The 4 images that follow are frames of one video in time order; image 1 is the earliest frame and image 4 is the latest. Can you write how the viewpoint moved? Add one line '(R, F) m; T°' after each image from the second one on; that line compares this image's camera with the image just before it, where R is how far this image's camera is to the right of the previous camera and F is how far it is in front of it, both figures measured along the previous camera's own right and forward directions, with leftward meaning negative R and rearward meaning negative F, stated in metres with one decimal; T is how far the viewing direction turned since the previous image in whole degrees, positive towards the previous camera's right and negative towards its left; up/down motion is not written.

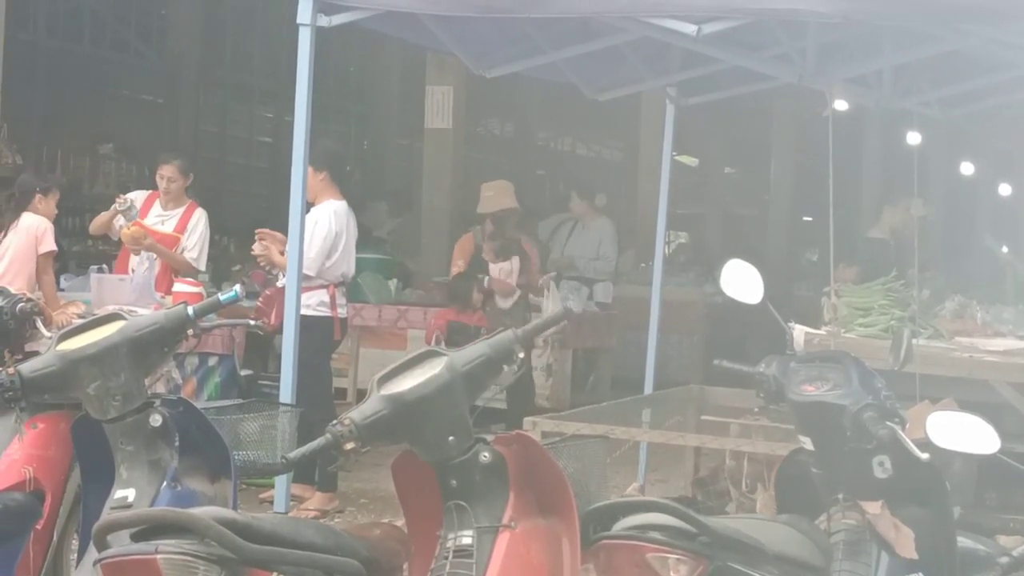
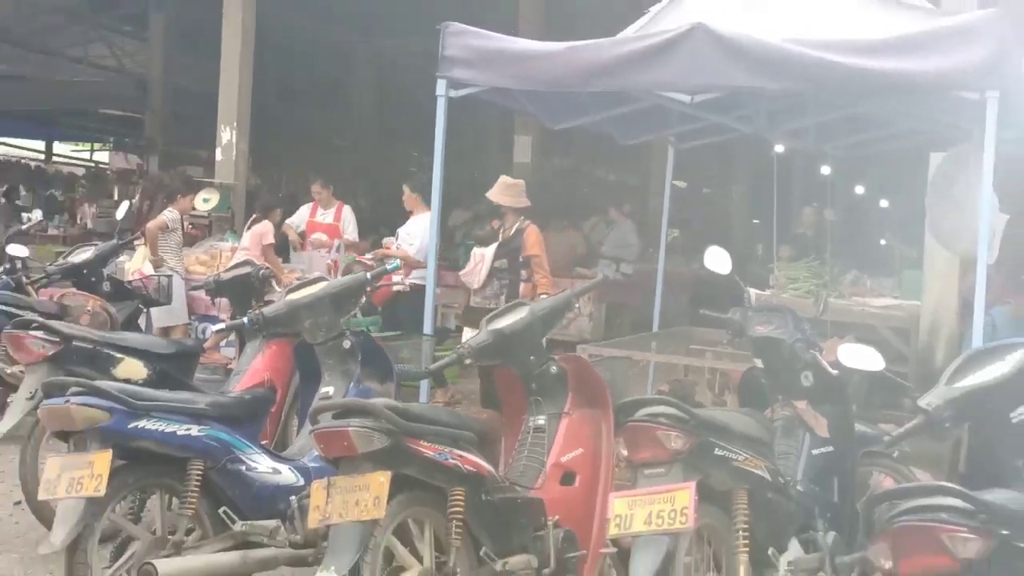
(-0.2, -1.2) m; 0°
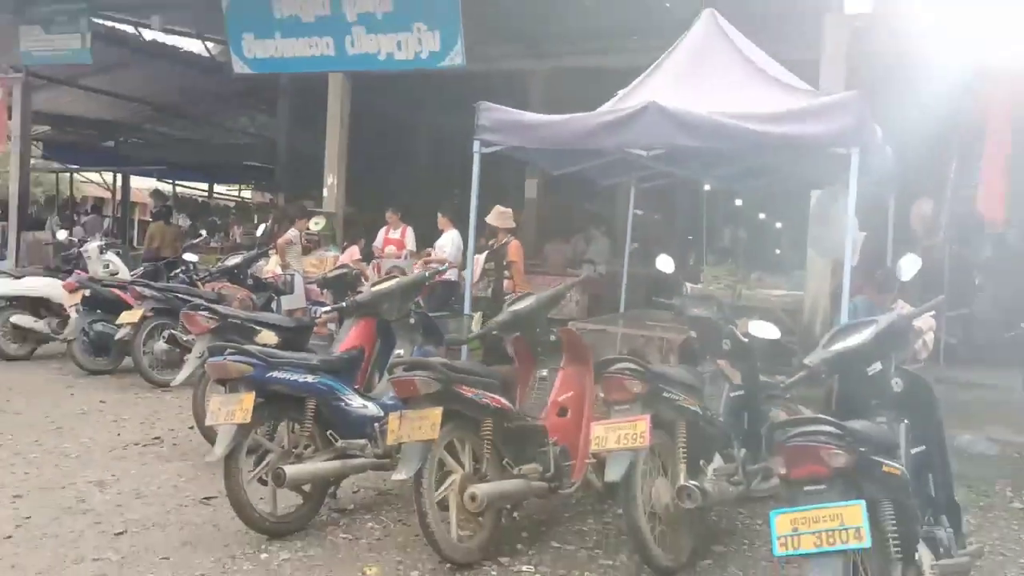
(-0.1, -1.5) m; 0°
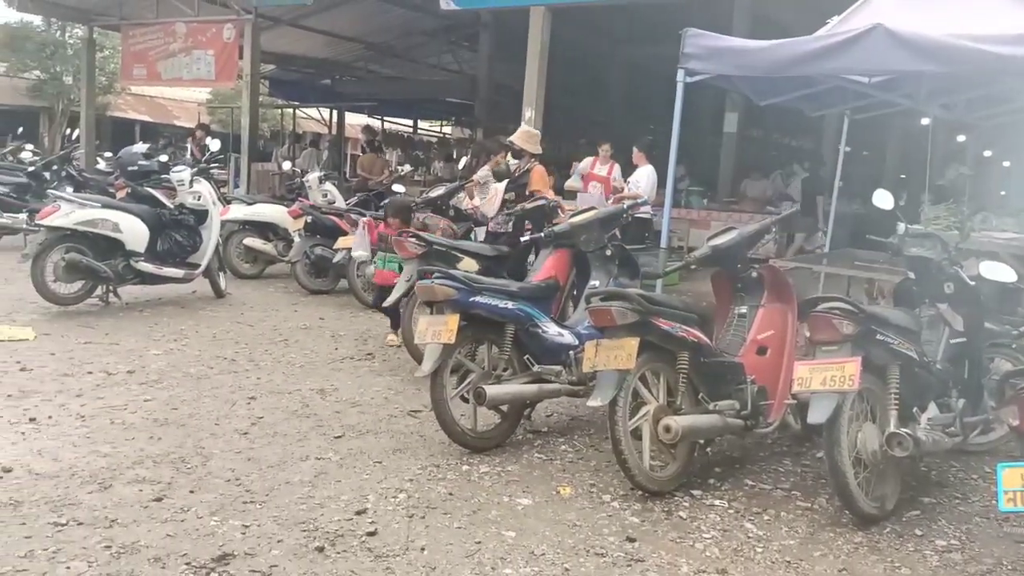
(-0.1, 0.0) m; -12°
